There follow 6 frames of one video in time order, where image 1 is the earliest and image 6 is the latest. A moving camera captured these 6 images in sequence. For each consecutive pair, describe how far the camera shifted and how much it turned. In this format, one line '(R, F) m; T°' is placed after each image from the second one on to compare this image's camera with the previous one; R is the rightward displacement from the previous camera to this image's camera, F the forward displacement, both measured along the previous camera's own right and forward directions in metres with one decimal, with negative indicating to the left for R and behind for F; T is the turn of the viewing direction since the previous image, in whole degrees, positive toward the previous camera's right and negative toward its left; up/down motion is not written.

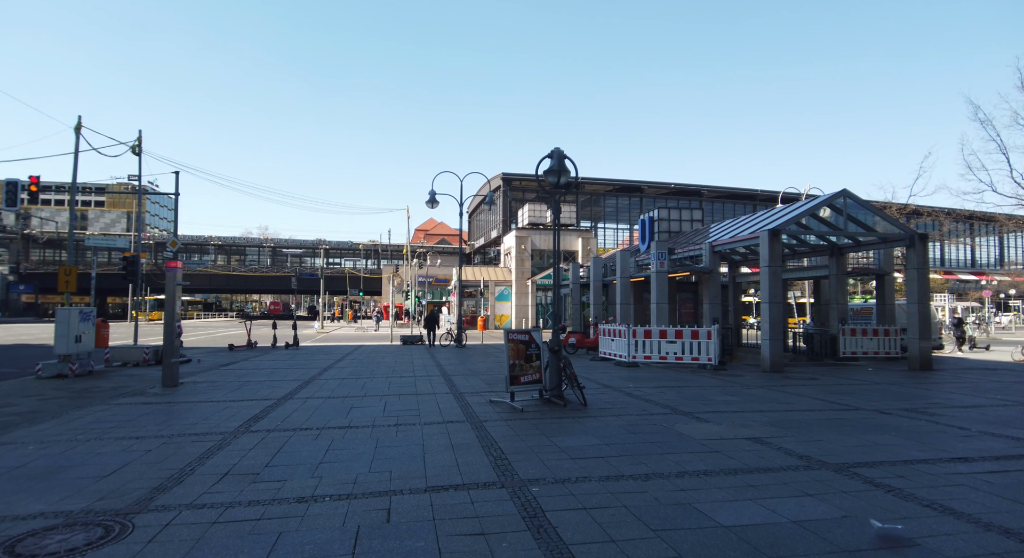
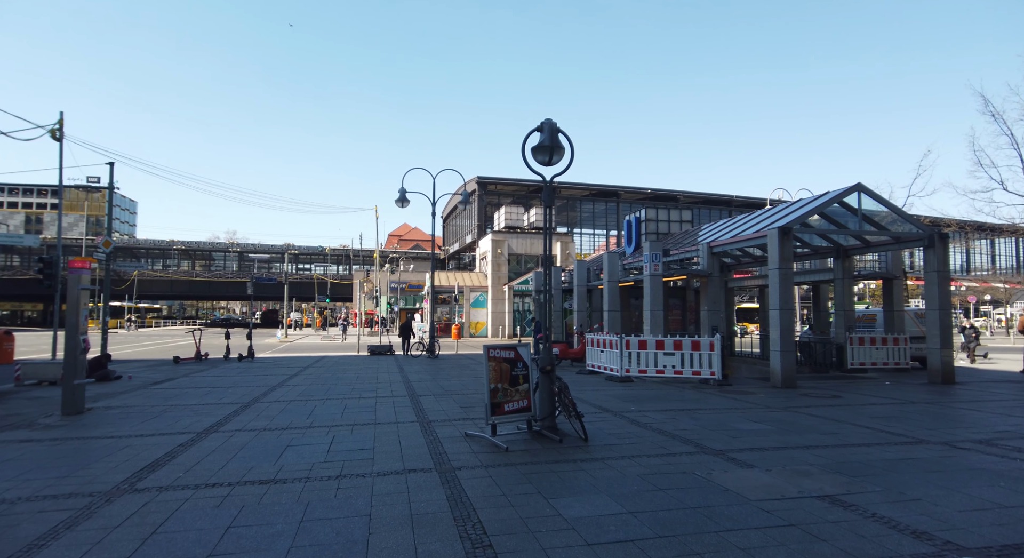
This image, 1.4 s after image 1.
(-0.1, +2.0) m; +3°
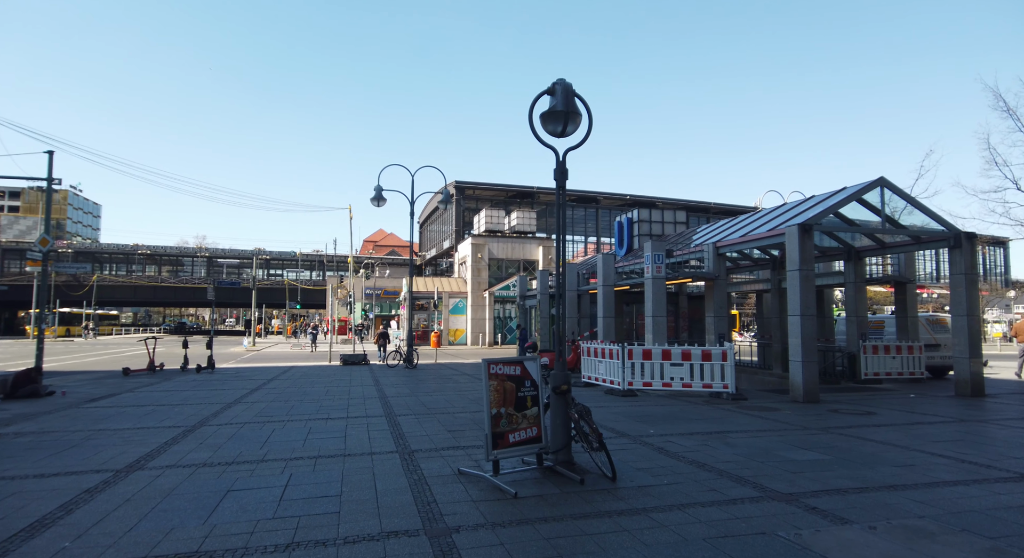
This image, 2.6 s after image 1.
(-0.3, +1.6) m; +2°
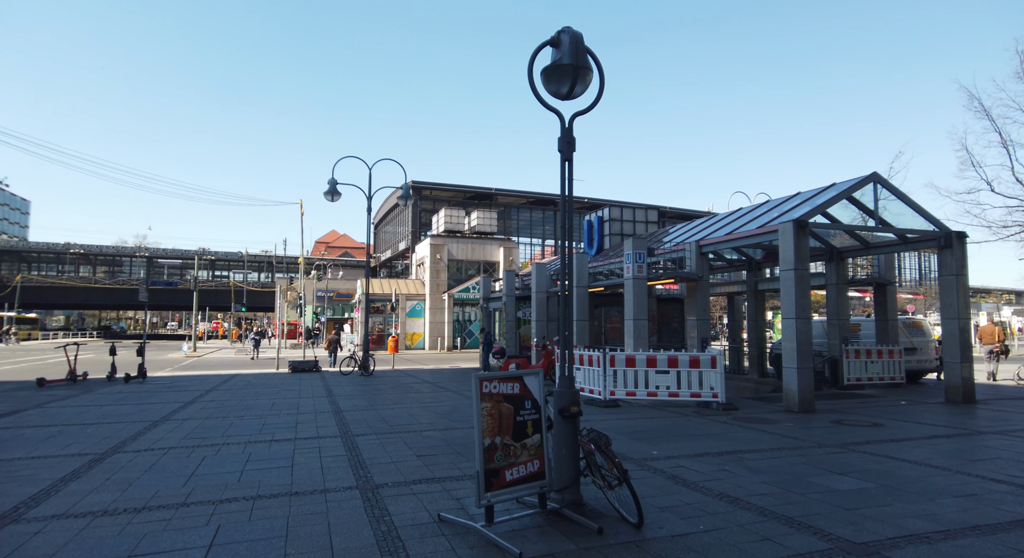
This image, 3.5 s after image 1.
(-0.4, +1.3) m; +5°
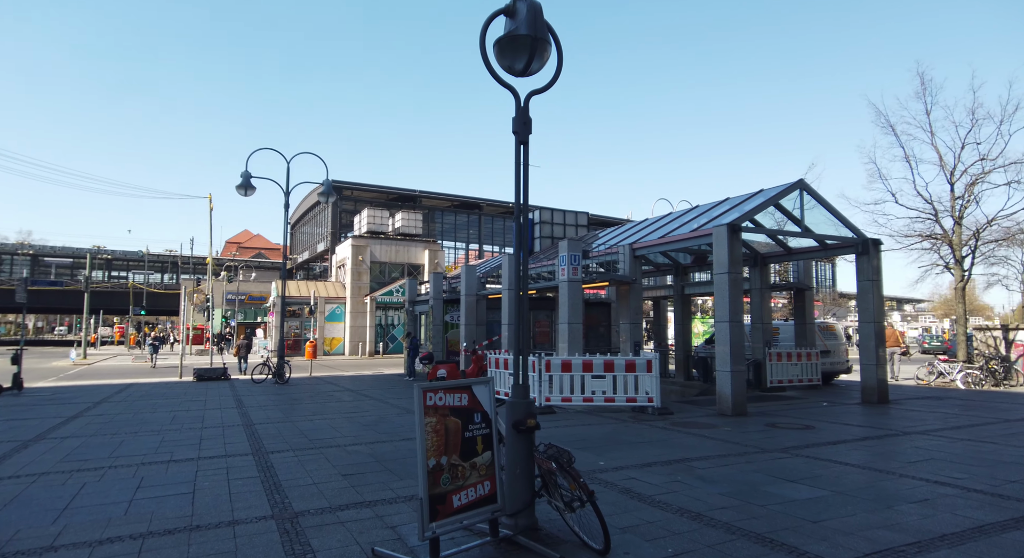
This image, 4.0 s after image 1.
(-0.2, +0.6) m; +8°
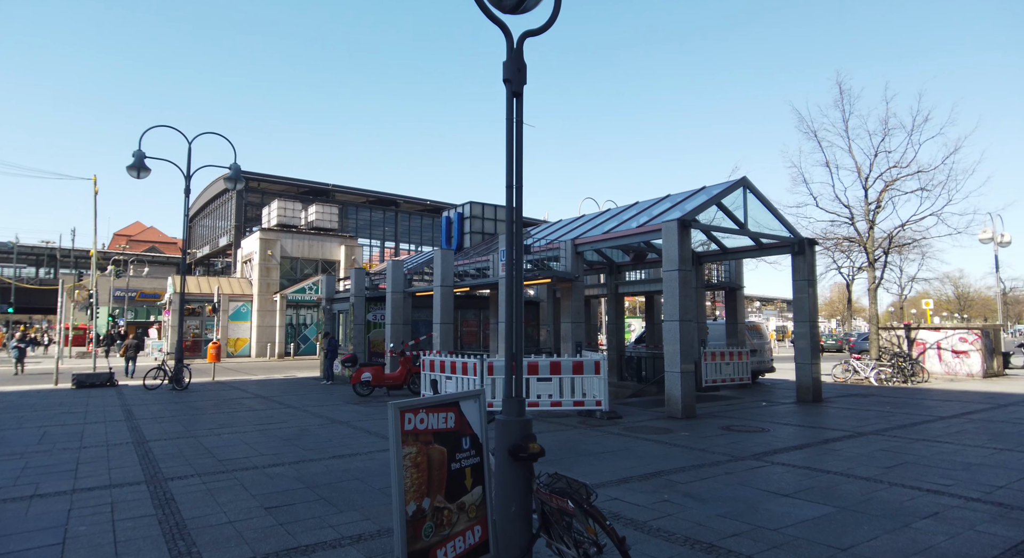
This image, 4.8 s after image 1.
(-0.5, +1.0) m; +9°
